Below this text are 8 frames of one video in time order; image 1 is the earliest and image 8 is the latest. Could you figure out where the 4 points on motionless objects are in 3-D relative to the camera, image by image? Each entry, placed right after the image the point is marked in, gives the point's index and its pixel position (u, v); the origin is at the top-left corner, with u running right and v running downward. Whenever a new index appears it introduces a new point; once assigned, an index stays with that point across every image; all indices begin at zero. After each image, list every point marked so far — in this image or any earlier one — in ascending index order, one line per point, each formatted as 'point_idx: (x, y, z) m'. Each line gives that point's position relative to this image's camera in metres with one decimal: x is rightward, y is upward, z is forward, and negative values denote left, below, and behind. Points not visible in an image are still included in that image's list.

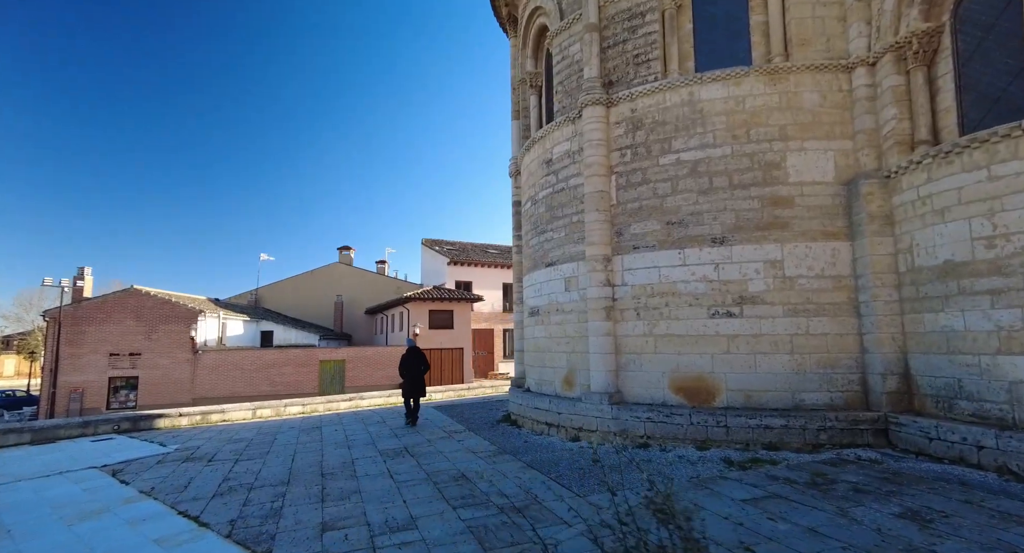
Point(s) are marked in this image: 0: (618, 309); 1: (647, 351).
0: (+1.8, -0.6, +8.6) m
1: (+2.2, -1.2, +8.3) m
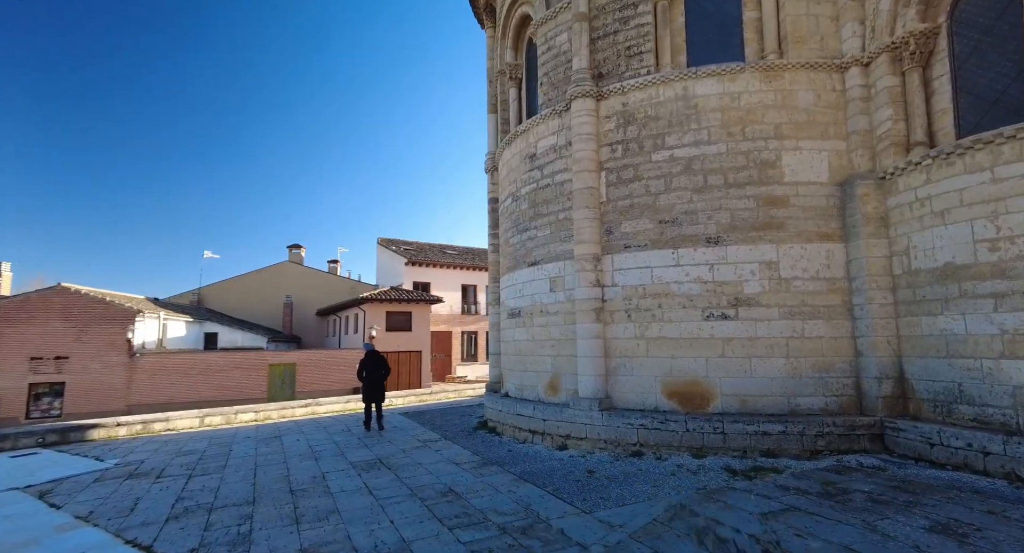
0: (+1.6, -0.6, +8.3) m
1: (+2.0, -1.2, +8.0) m
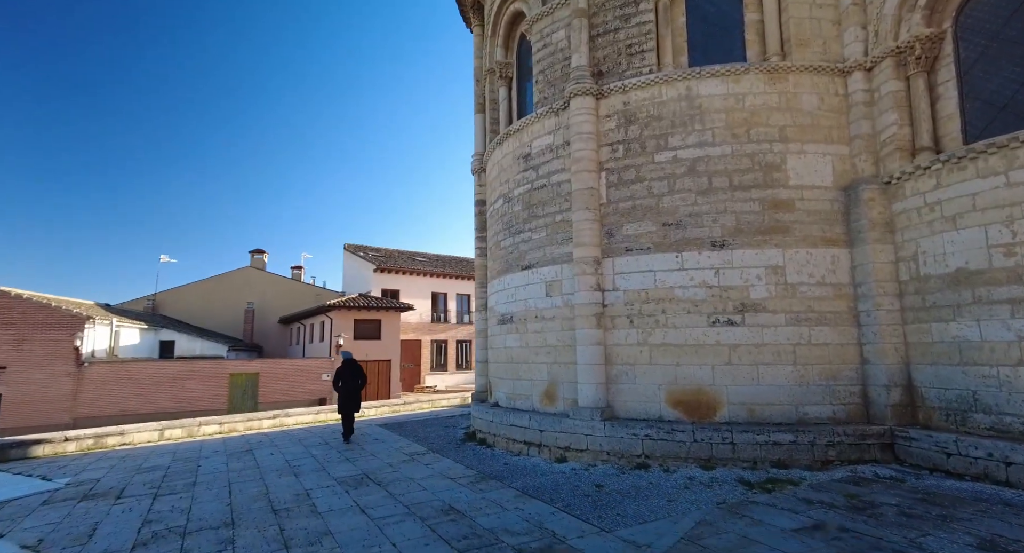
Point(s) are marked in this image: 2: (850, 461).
0: (+1.5, -0.6, +8.0) m
1: (+2.0, -1.3, +7.7) m
2: (+4.3, -2.3, +6.5) m
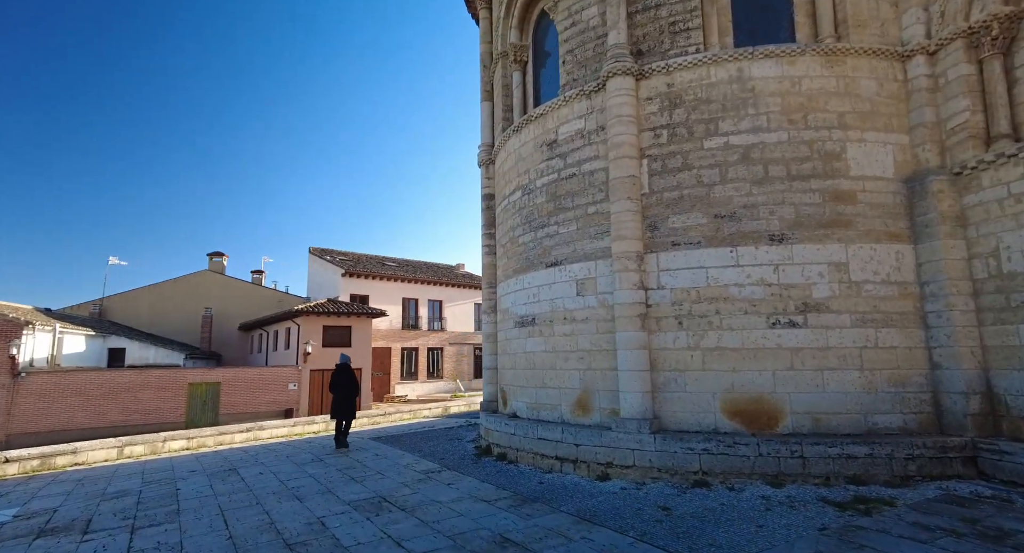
0: (+2.0, -0.6, +7.2) m
1: (+2.4, -1.2, +6.9) m
2: (+4.8, -2.3, +5.9) m
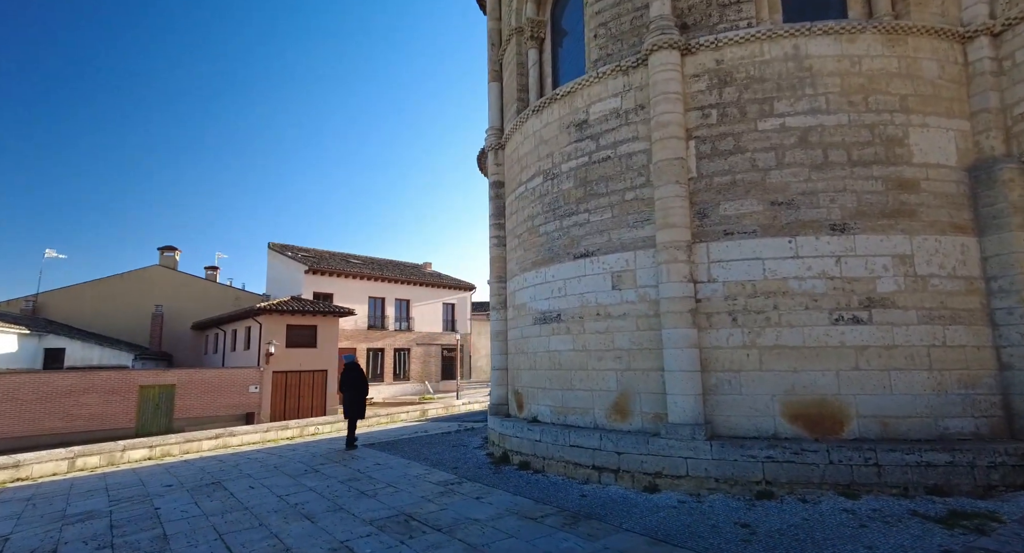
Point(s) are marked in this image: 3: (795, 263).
0: (+2.4, -0.5, +6.6) m
1: (+2.9, -1.1, +6.4) m
2: (+5.4, -2.2, +5.5) m
3: (+3.5, +0.2, +6.4) m
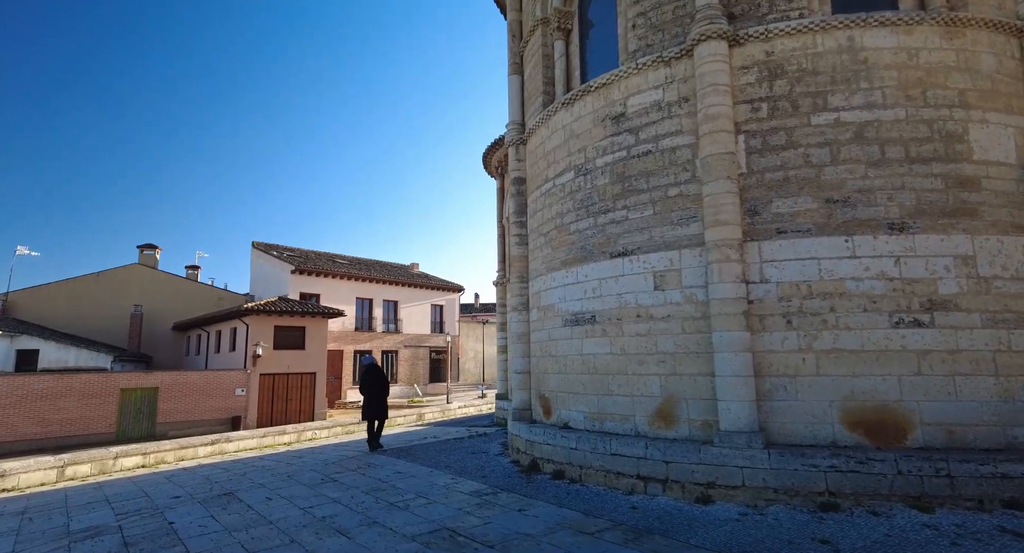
0: (+3.0, -0.5, +6.3) m
1: (+3.4, -1.1, +6.0) m
2: (+5.9, -2.2, +5.3) m
3: (+4.0, +0.2, +6.1) m
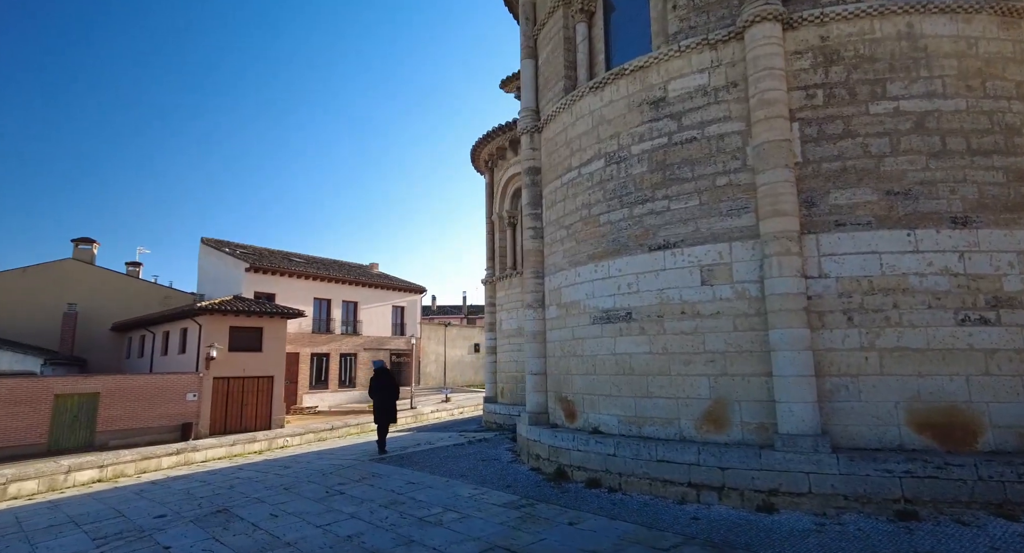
0: (+3.5, -0.4, +5.9) m
1: (+4.0, -1.1, +5.7) m
2: (+6.5, -2.2, +5.1) m
3: (+4.6, +0.2, +5.8) m
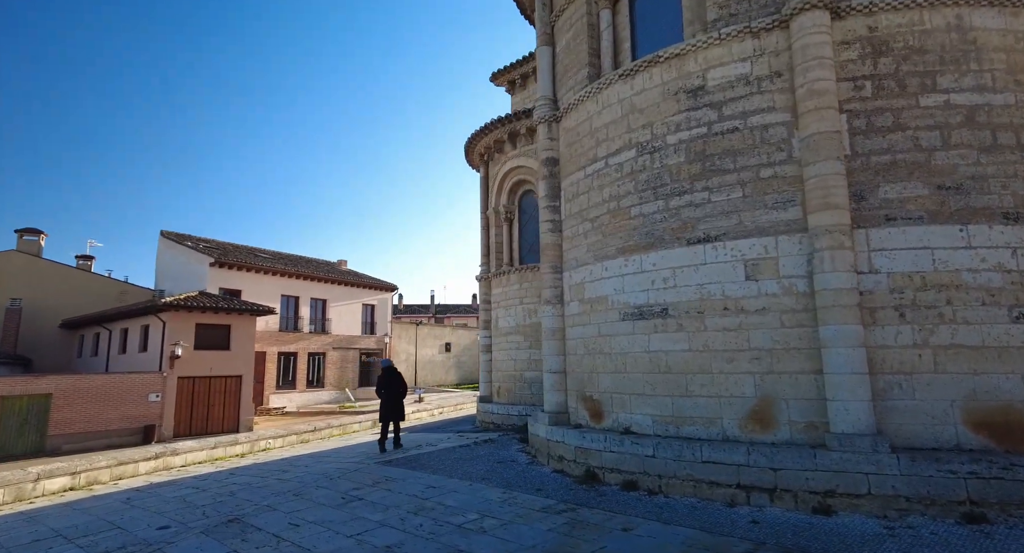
0: (+4.0, -0.3, +5.8) m
1: (+4.5, -1.0, +5.6) m
2: (+7.0, -2.2, +5.1) m
3: (+5.1, +0.3, +5.7) m
